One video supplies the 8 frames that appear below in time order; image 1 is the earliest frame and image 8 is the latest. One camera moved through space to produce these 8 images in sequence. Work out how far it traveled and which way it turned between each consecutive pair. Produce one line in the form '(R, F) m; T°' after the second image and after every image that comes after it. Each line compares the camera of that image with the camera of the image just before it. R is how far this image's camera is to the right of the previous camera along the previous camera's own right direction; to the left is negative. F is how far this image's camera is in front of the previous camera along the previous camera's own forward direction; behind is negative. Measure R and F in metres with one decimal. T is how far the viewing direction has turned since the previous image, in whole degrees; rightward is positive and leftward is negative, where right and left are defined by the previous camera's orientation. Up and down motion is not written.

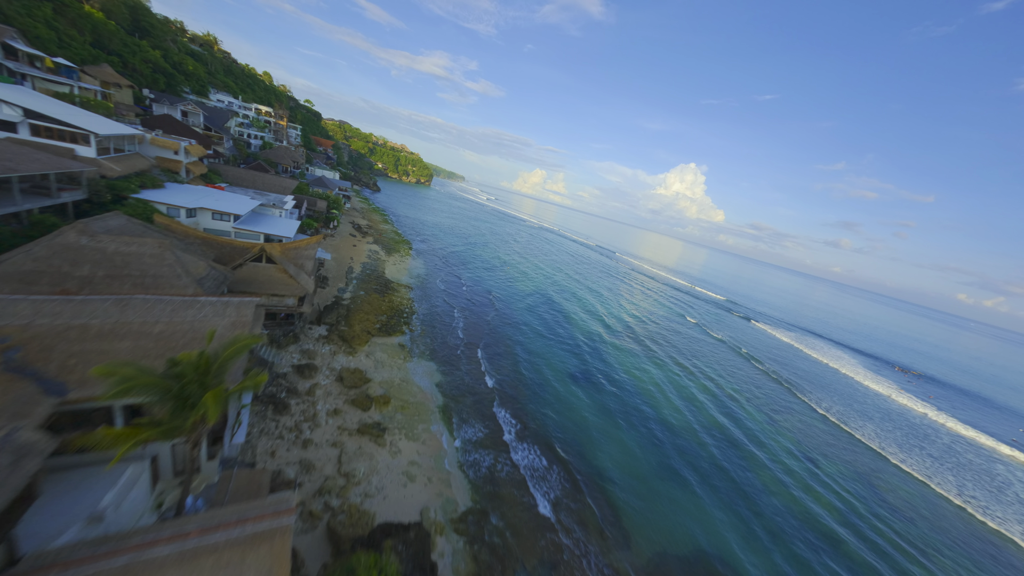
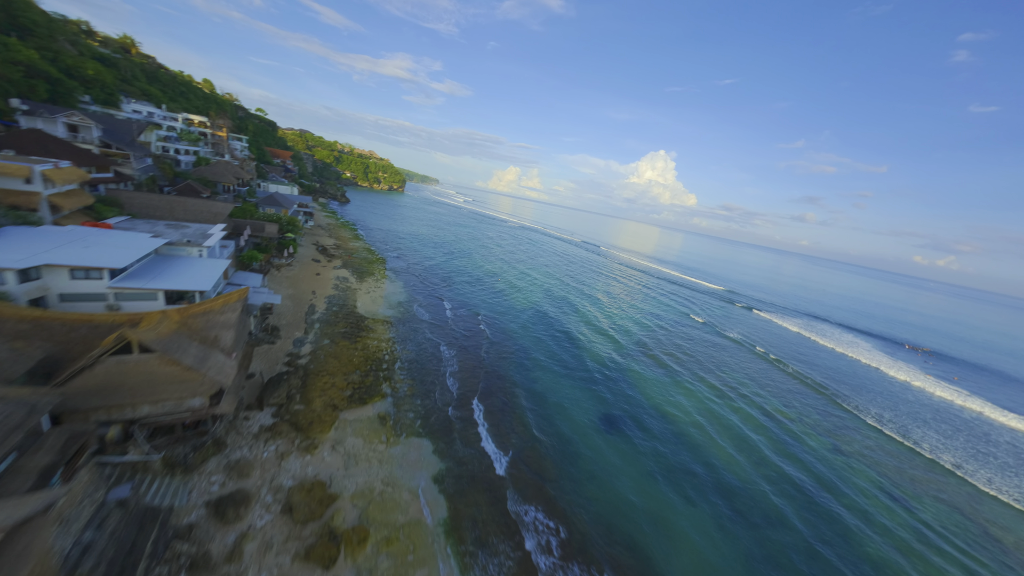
(-1.2, +5.2) m; +3°
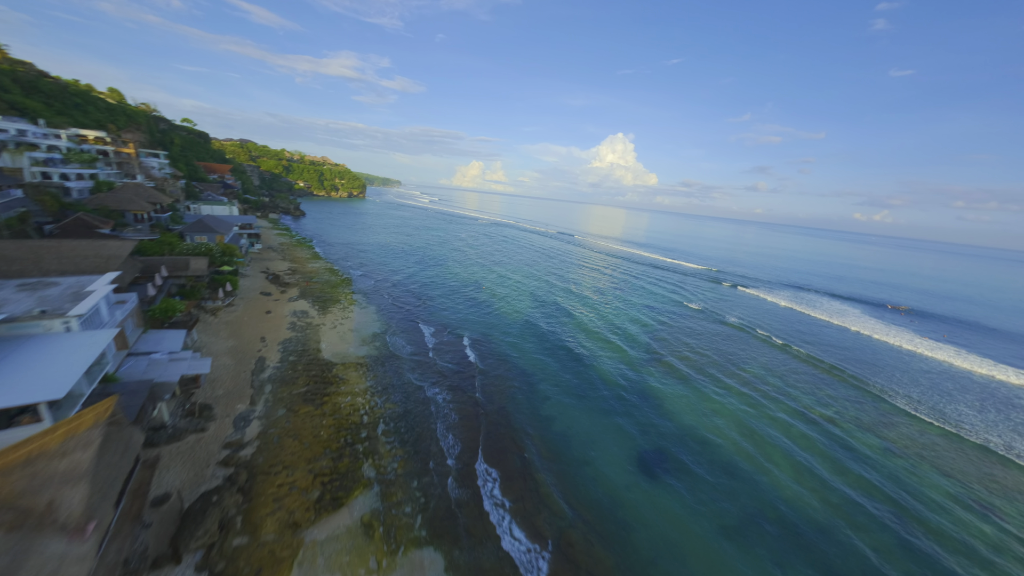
(-1.2, +4.2) m; +4°
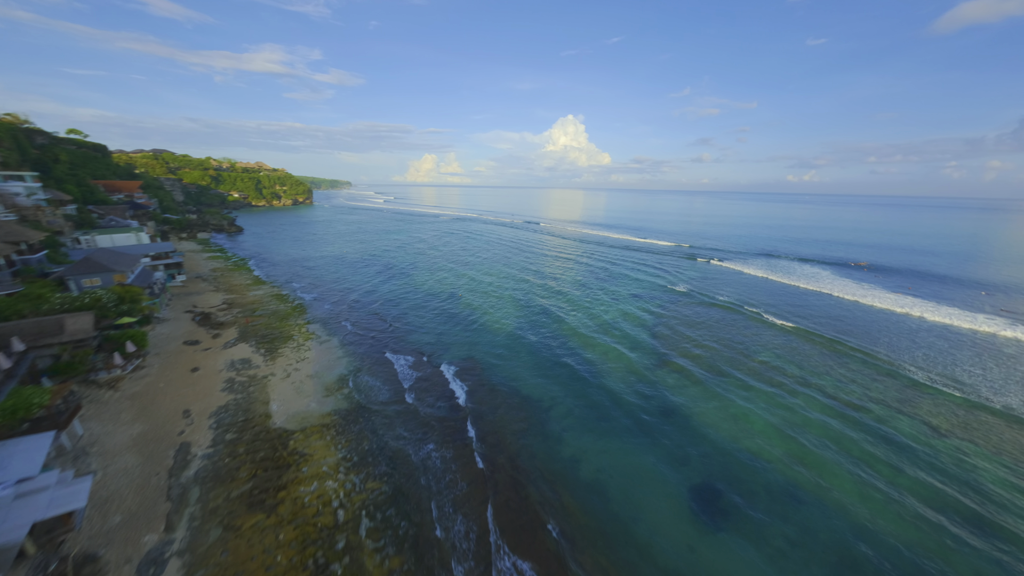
(-1.2, +4.0) m; +5°
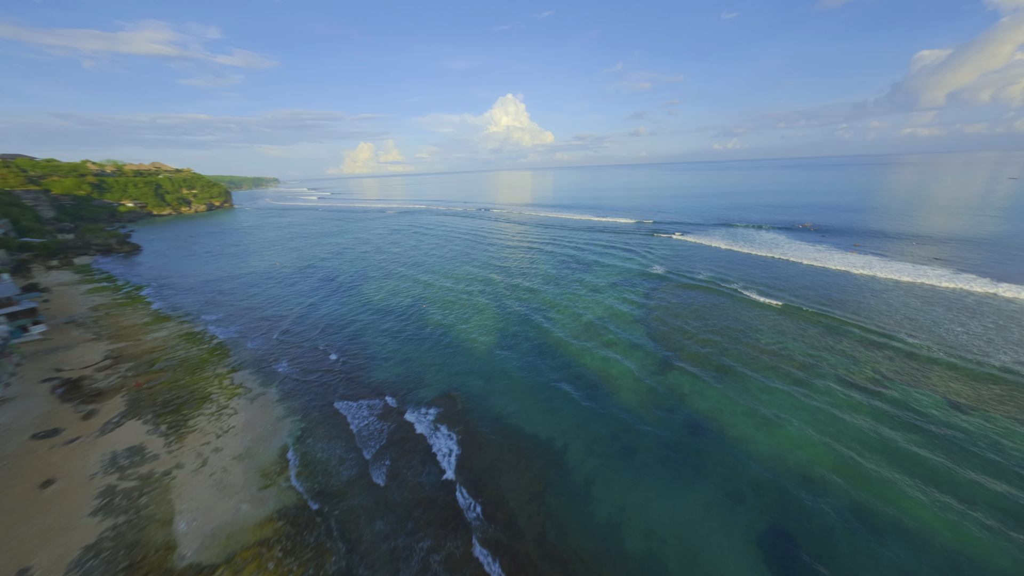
(-1.3, +4.5) m; +7°
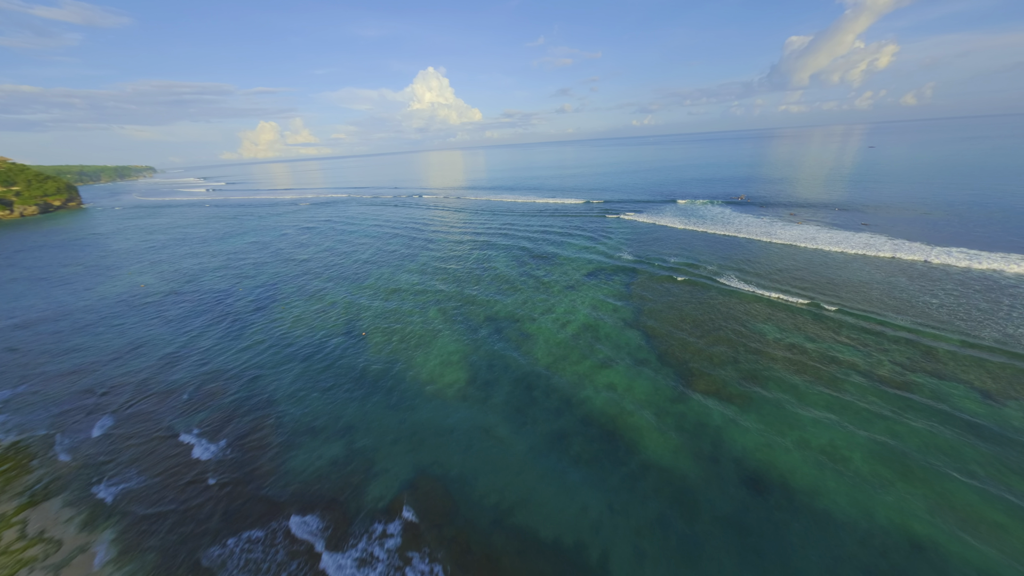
(-1.4, +6.5) m; +10°
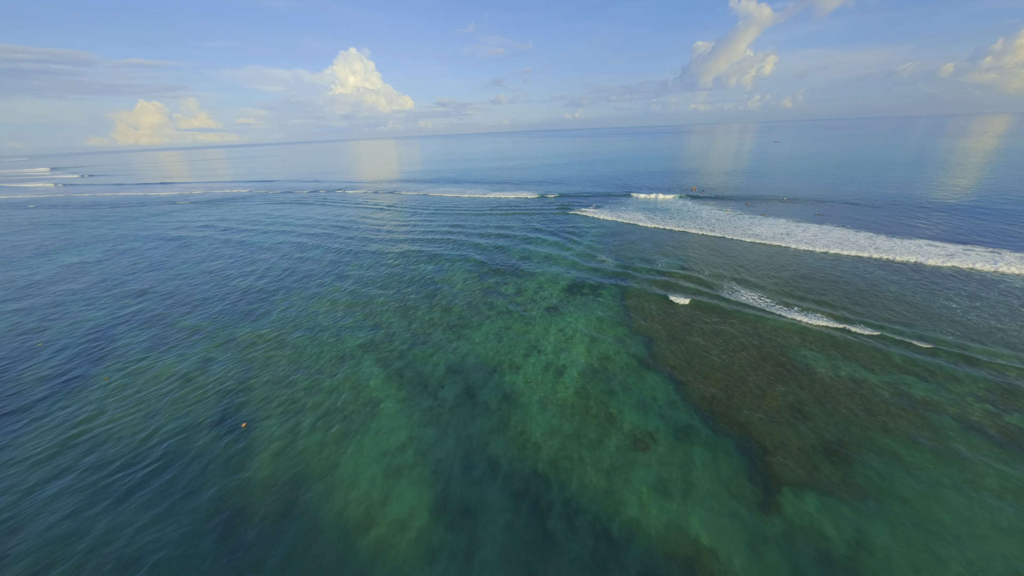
(-1.4, +8.1) m; +10°
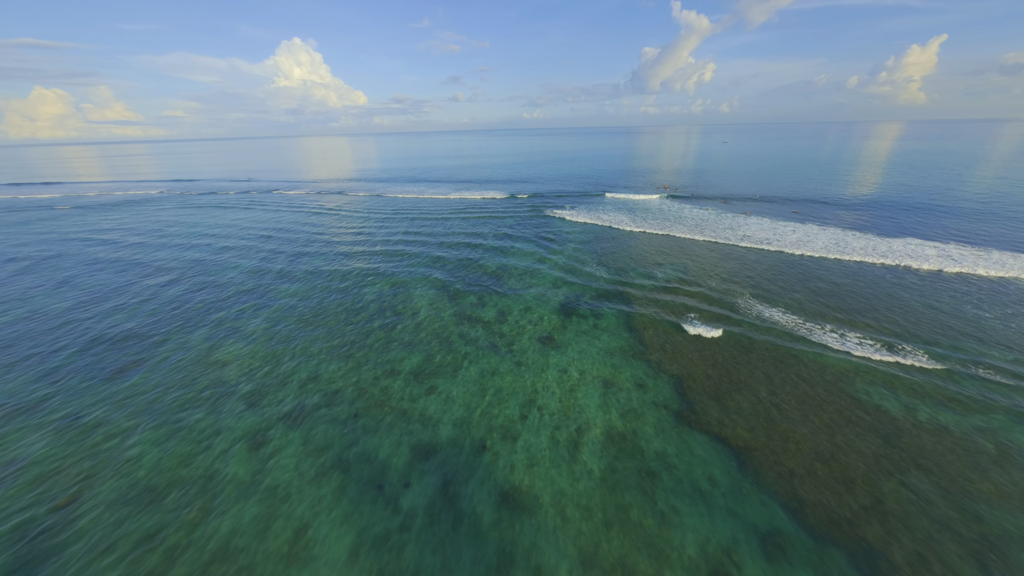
(-1.0, +5.8) m; +6°
